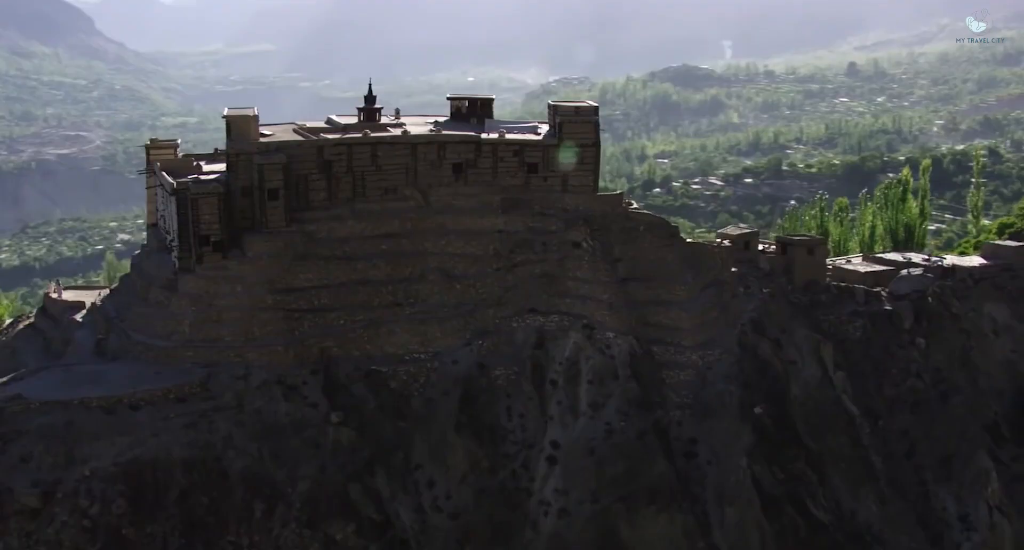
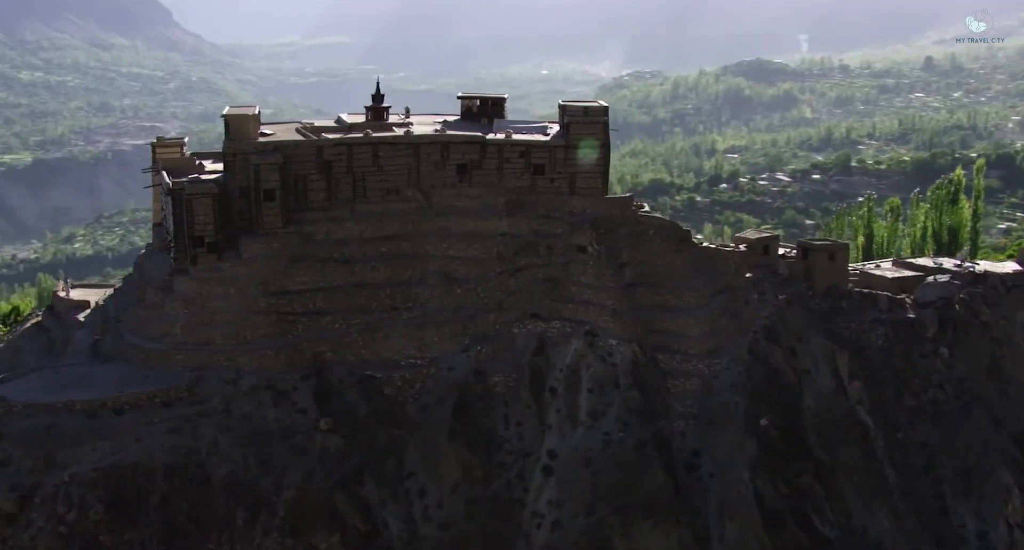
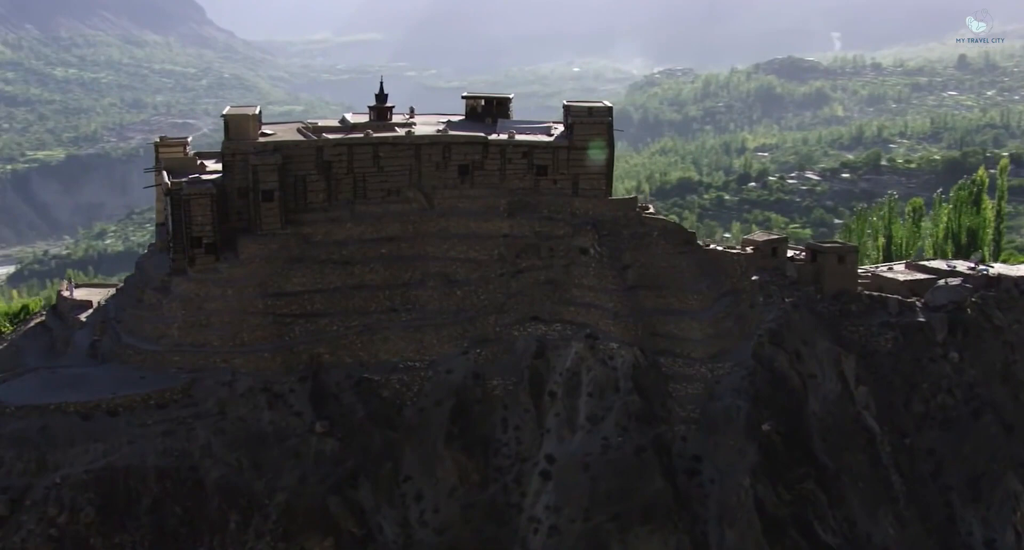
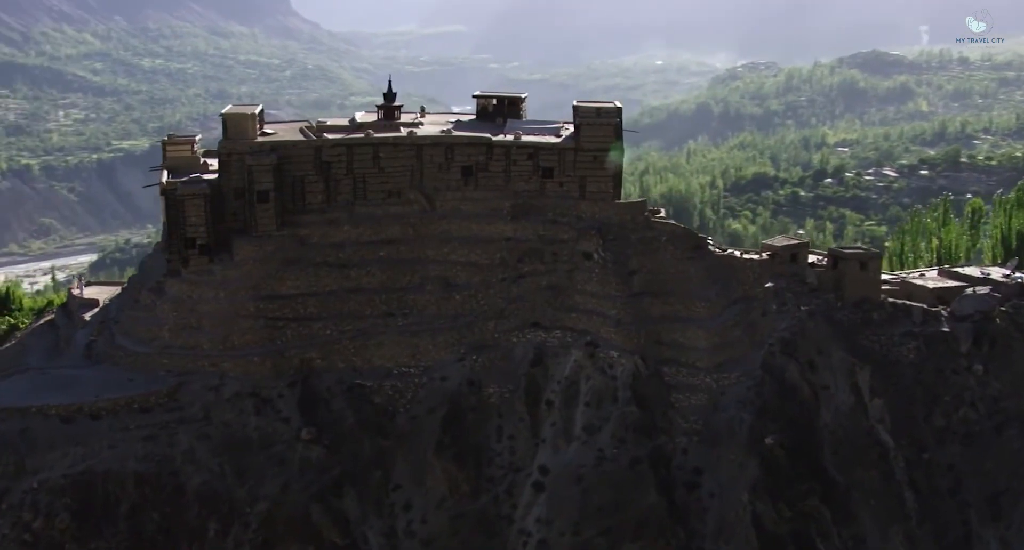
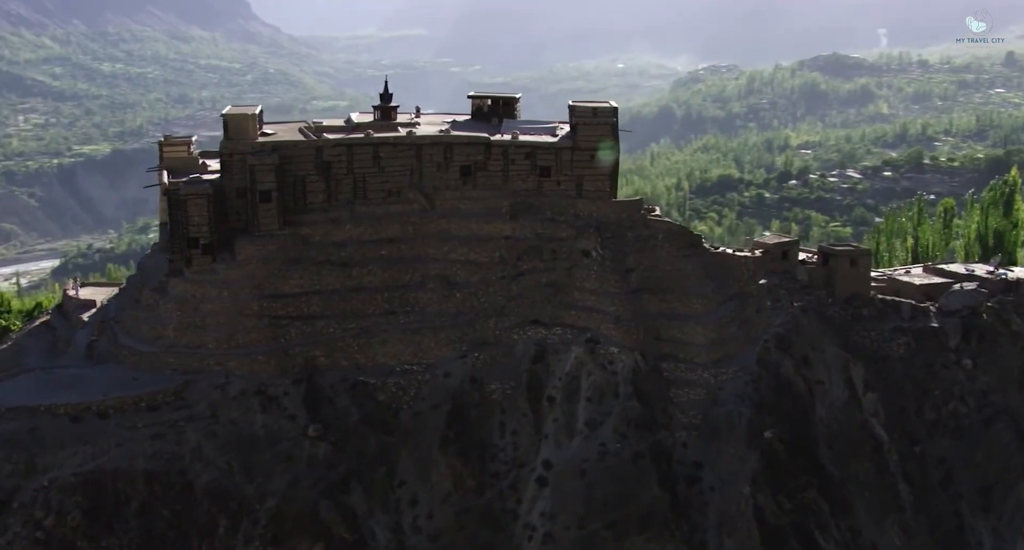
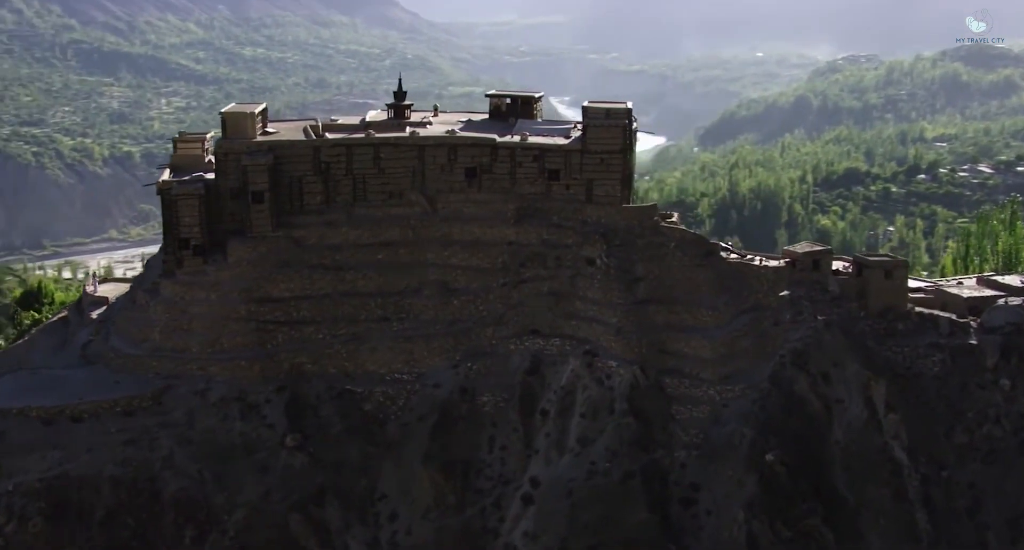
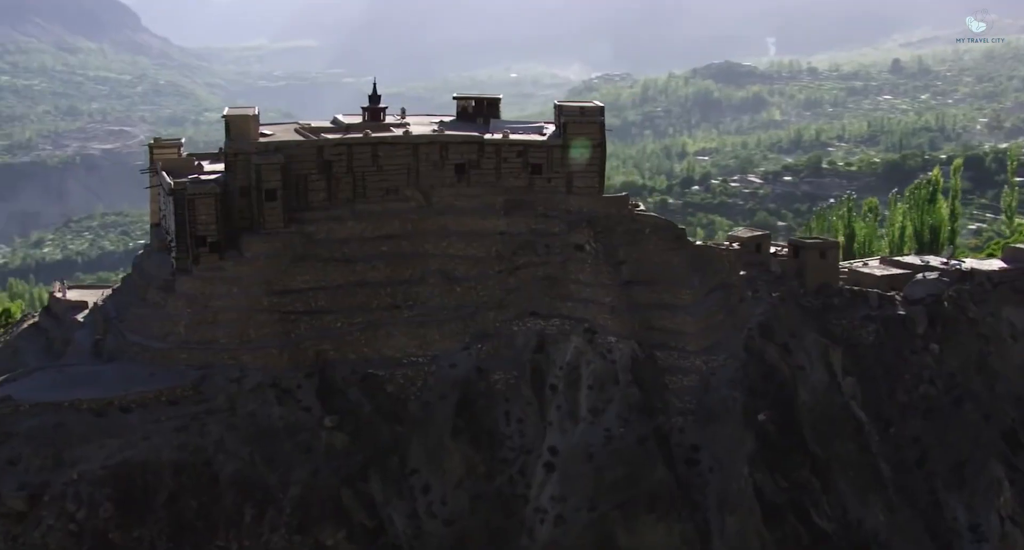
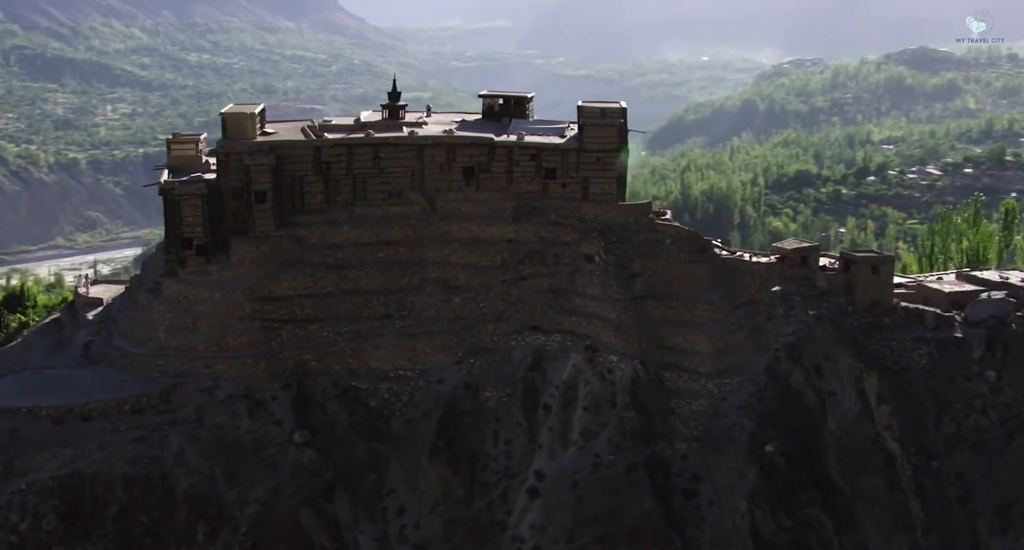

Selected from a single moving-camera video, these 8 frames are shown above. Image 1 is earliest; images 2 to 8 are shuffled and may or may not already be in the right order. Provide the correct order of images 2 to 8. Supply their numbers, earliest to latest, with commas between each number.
7, 2, 3, 5, 4, 8, 6
